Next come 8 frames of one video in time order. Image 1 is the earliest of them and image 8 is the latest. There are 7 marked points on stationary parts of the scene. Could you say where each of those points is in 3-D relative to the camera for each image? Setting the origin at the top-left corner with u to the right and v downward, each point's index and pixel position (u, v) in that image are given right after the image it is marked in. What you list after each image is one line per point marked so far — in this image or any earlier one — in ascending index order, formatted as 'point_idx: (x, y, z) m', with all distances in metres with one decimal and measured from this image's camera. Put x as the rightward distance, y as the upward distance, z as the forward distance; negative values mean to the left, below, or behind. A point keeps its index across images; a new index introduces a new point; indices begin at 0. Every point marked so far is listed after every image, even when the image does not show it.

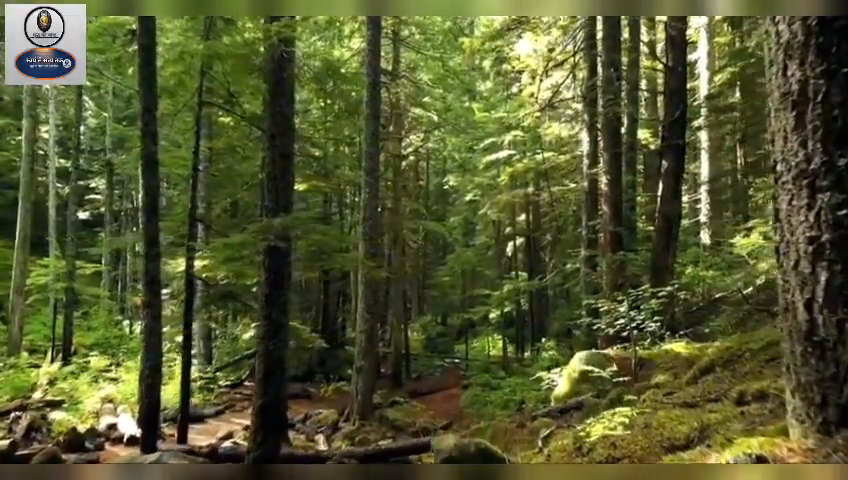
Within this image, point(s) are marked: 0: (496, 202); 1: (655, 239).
0: (+0.8, +0.4, +6.6) m
1: (+2.5, 0.0, +6.4) m
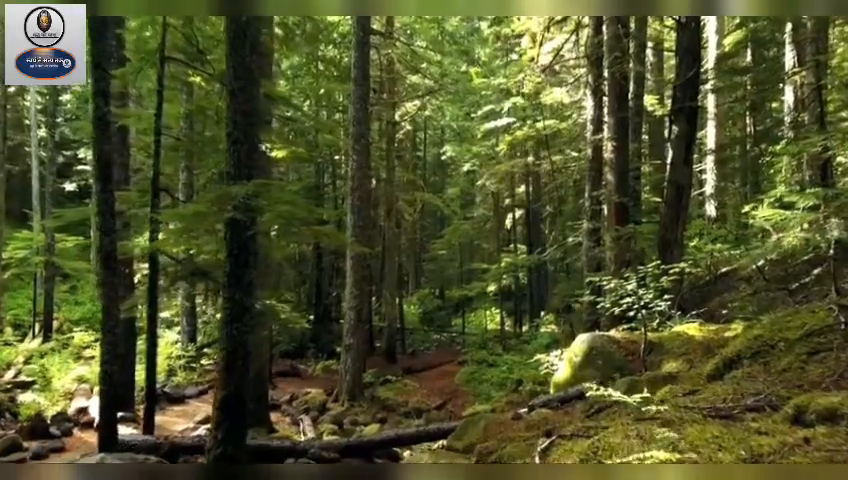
0: (+0.7, +0.7, +6.3) m
1: (+2.4, +0.3, +6.1) m
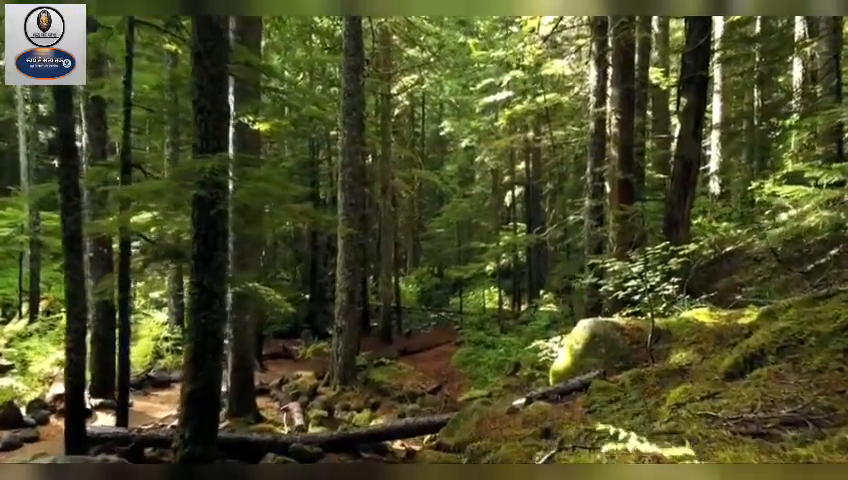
0: (+0.7, +0.9, +6.1) m
1: (+2.4, +0.5, +5.8) m
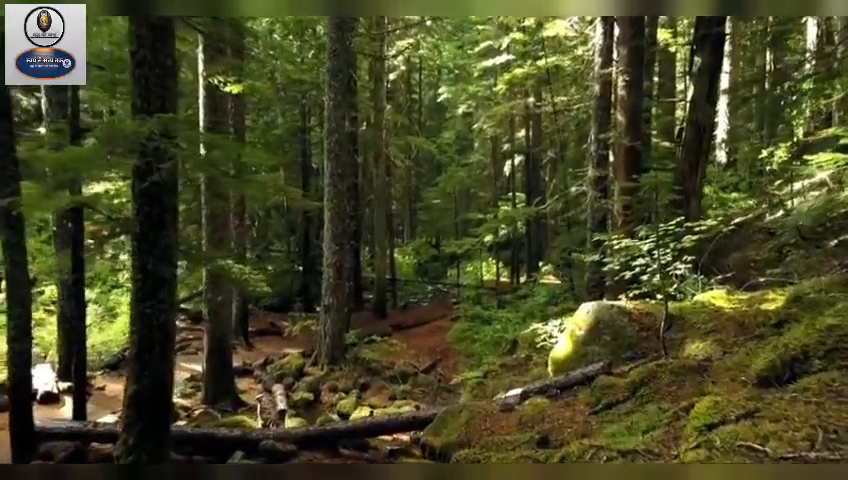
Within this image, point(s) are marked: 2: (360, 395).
0: (+0.6, +1.2, +5.7) m
1: (+2.3, +0.8, +5.5) m
2: (-0.5, -1.3, +5.0) m
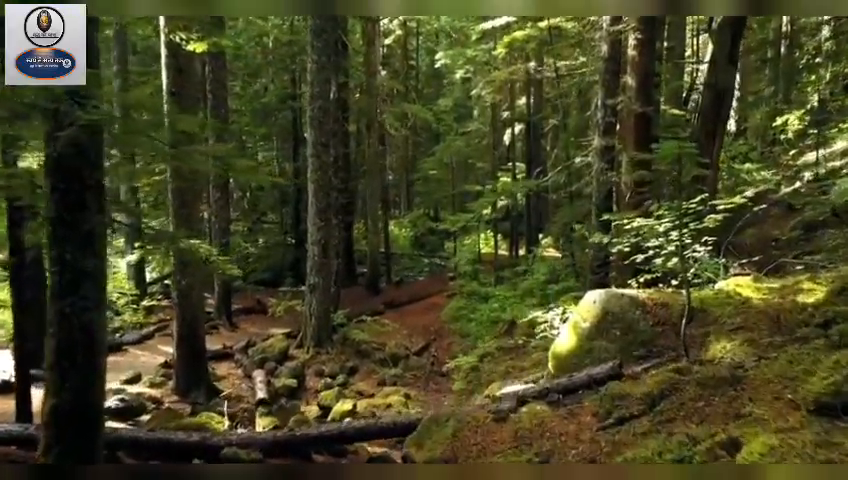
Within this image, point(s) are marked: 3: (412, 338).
0: (+0.6, +1.4, +5.4) m
1: (+2.3, +1.0, +5.2) m
2: (-0.6, -1.1, +4.7) m
3: (-0.1, -0.8, +5.0) m
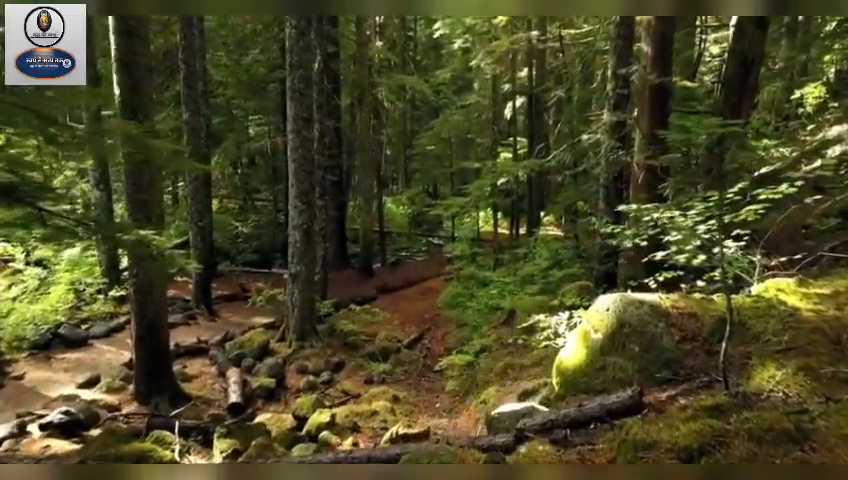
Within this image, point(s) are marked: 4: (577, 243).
0: (+0.5, +1.6, +4.9) m
1: (+2.2, +1.1, +4.8) m
2: (-0.6, -1.0, +4.4) m
3: (-0.1, -0.7, +4.6) m
4: (+1.2, 0.0, +4.7) m
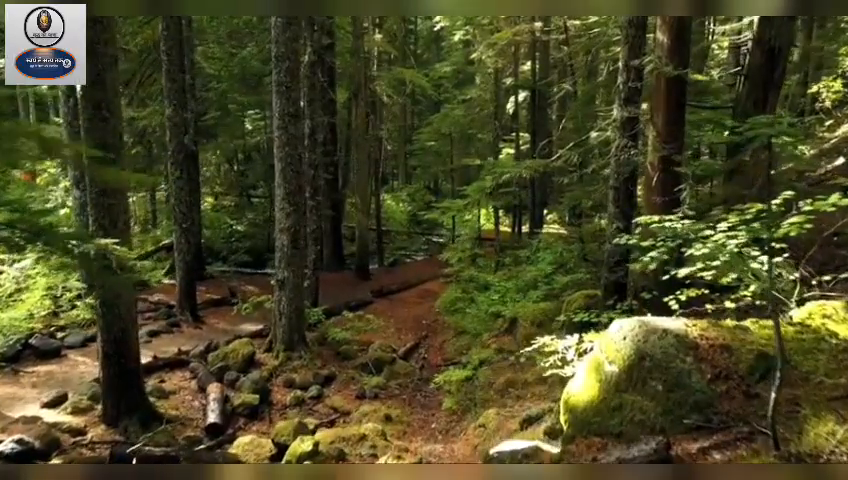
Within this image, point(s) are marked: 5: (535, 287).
0: (+0.5, +1.5, +4.7) m
1: (+2.2, +1.1, +4.5) m
2: (-0.7, -1.0, +4.2) m
3: (-0.2, -0.7, +4.4) m
4: (+1.2, -0.1, +4.5) m
5: (+0.8, -0.3, +4.4) m
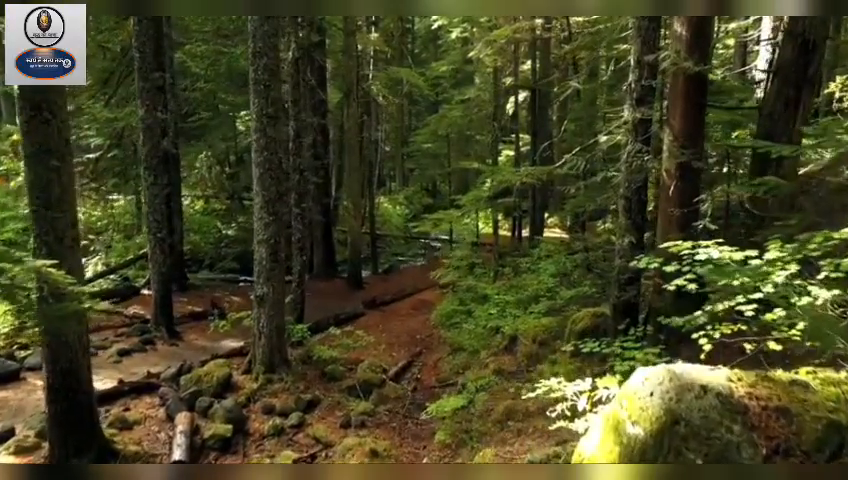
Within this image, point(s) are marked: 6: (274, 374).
0: (+0.5, +1.5, +4.4) m
1: (+2.2, +1.0, +4.2) m
2: (-0.7, -1.1, +3.9) m
3: (-0.2, -0.8, +4.1) m
4: (+1.1, -0.1, +4.2) m
5: (+0.8, -0.4, +4.1) m
6: (-0.9, -0.8, +4.1) m
